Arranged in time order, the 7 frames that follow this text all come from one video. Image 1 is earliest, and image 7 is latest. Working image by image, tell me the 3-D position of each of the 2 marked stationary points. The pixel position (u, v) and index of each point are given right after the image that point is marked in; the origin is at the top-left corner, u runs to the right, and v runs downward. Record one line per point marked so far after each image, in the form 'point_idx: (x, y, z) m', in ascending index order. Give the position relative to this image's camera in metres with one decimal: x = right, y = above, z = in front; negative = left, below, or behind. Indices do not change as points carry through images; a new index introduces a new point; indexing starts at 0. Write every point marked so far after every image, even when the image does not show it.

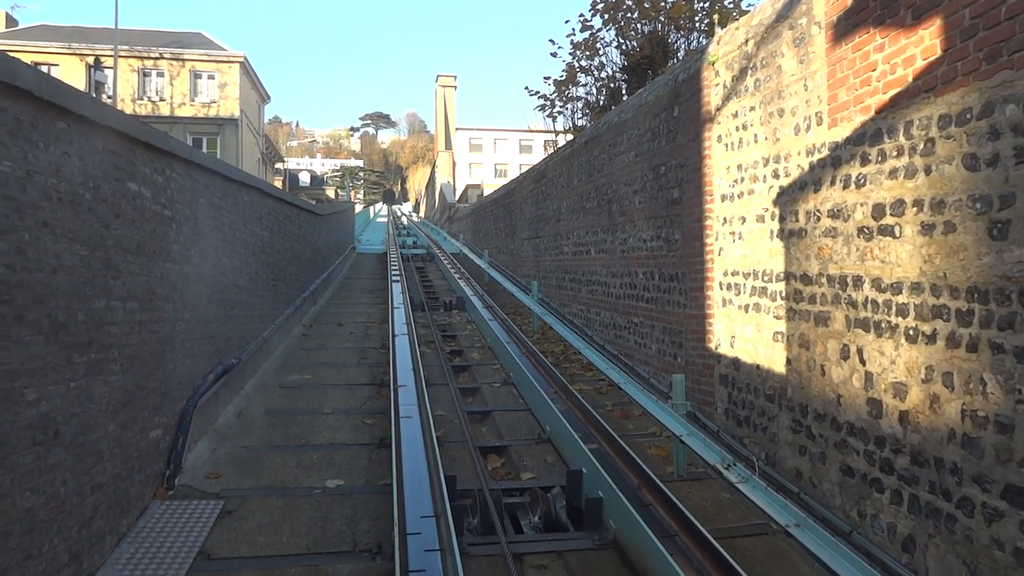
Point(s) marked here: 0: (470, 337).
0: (-0.6, -0.6, +11.4) m
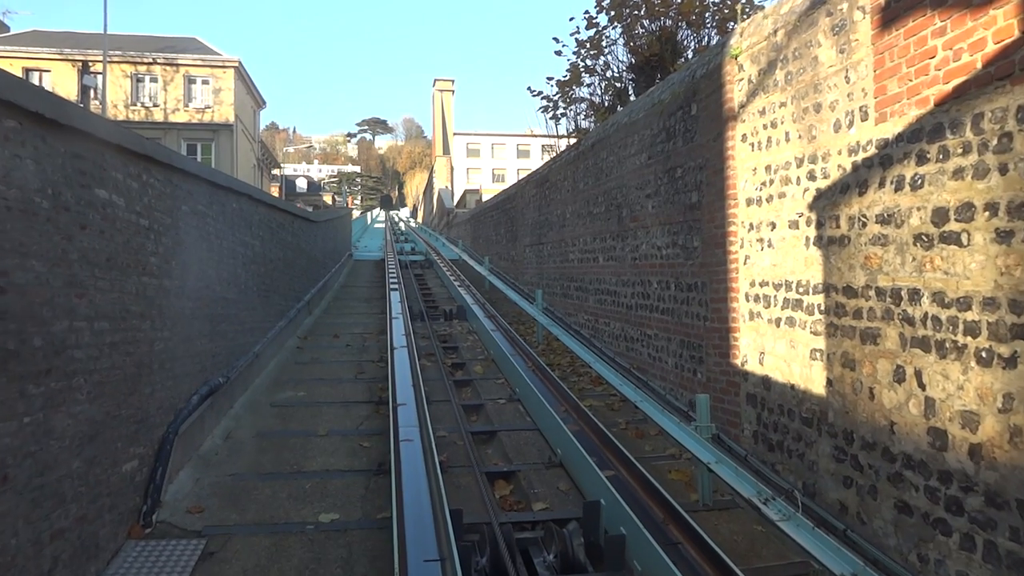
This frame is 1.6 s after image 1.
0: (-0.5, -0.8, +10.9) m
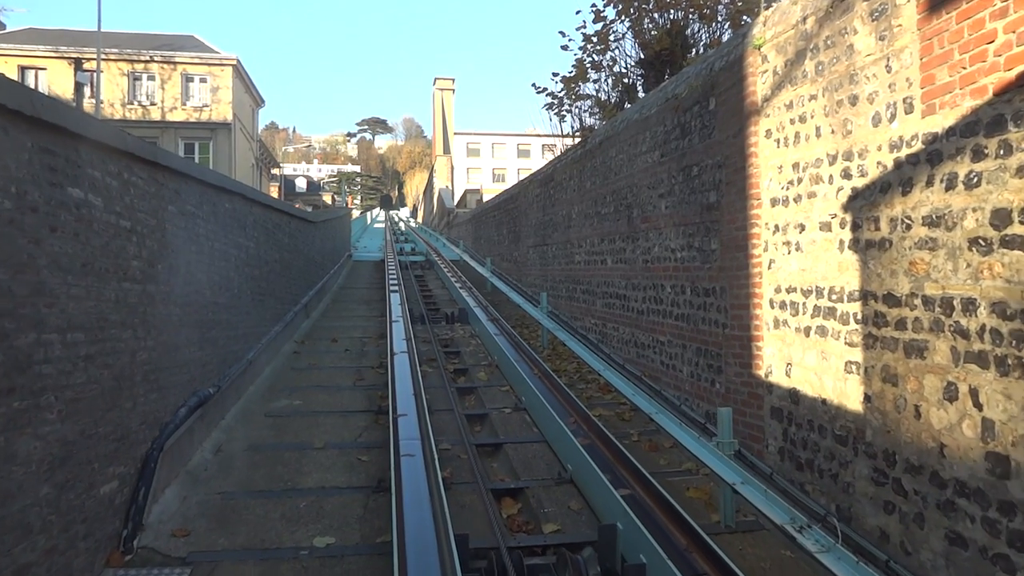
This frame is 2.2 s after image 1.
0: (-0.5, -0.8, +10.6) m
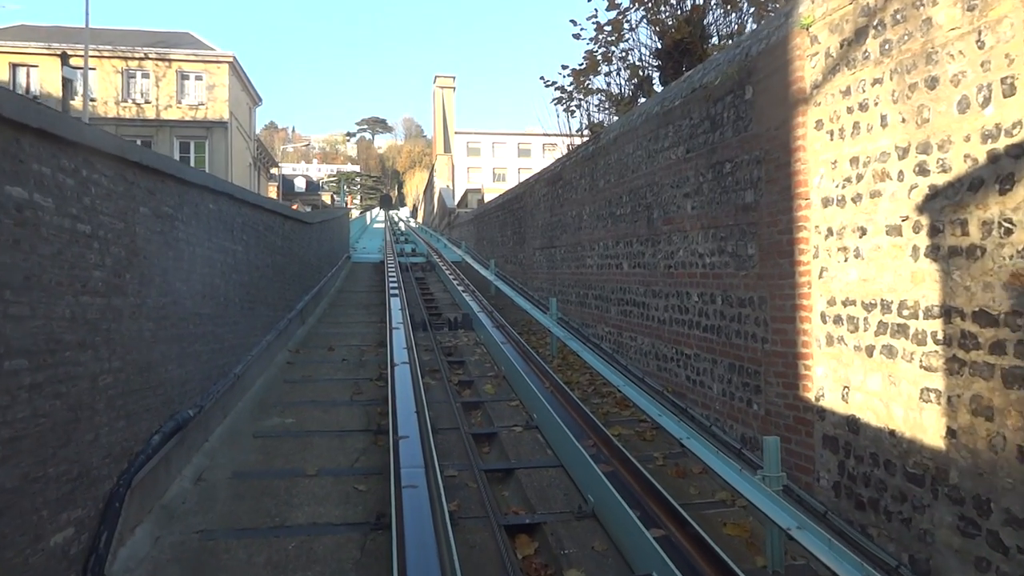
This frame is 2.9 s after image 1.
0: (-0.4, -0.9, +9.9) m
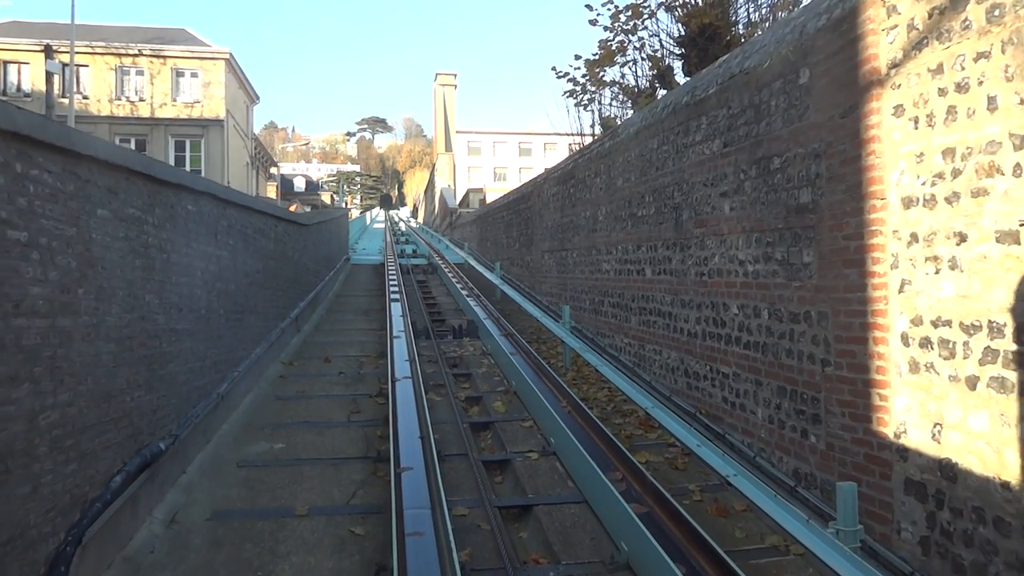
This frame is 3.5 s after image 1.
0: (-0.3, -0.9, +9.2) m
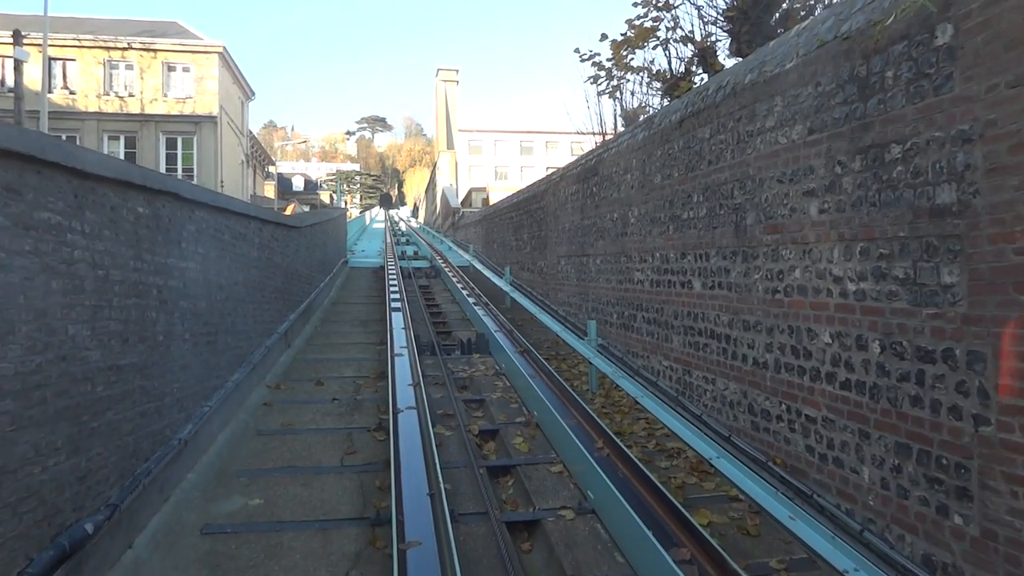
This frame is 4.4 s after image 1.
0: (-0.1, -1.1, +8.0) m
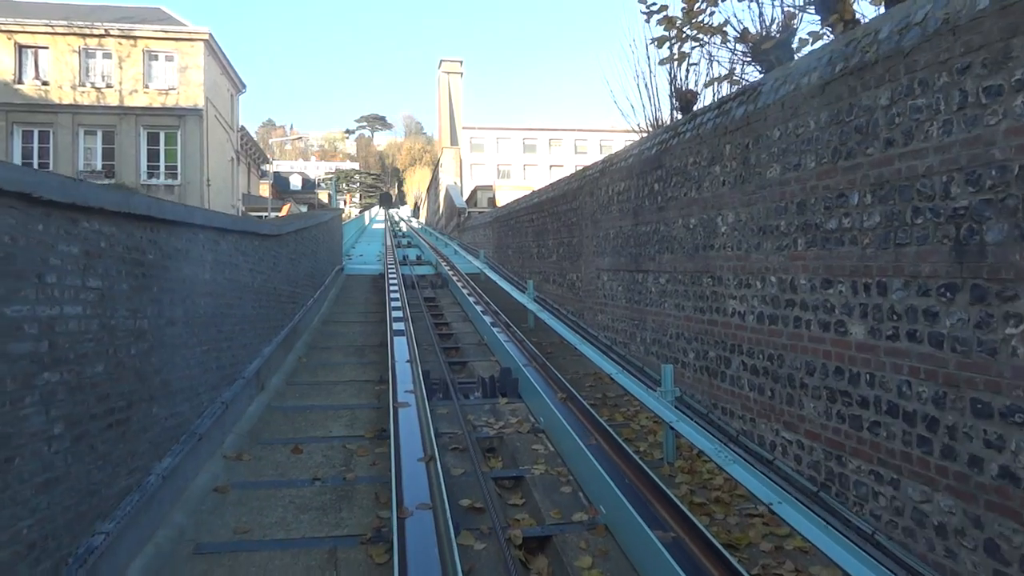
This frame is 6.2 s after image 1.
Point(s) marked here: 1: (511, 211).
0: (+0.3, -1.3, +5.8) m
1: (0.0, +1.5, +16.6) m
